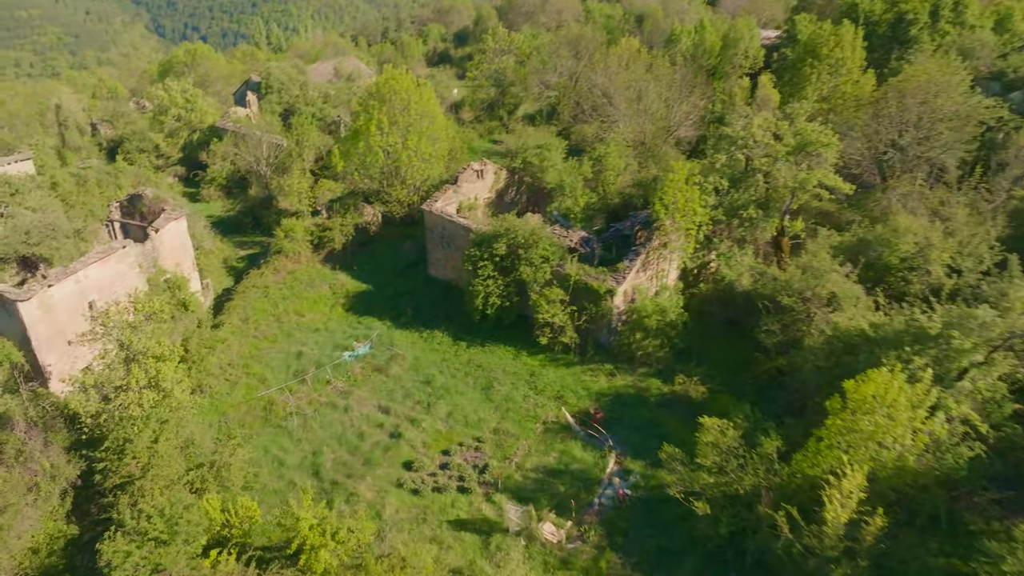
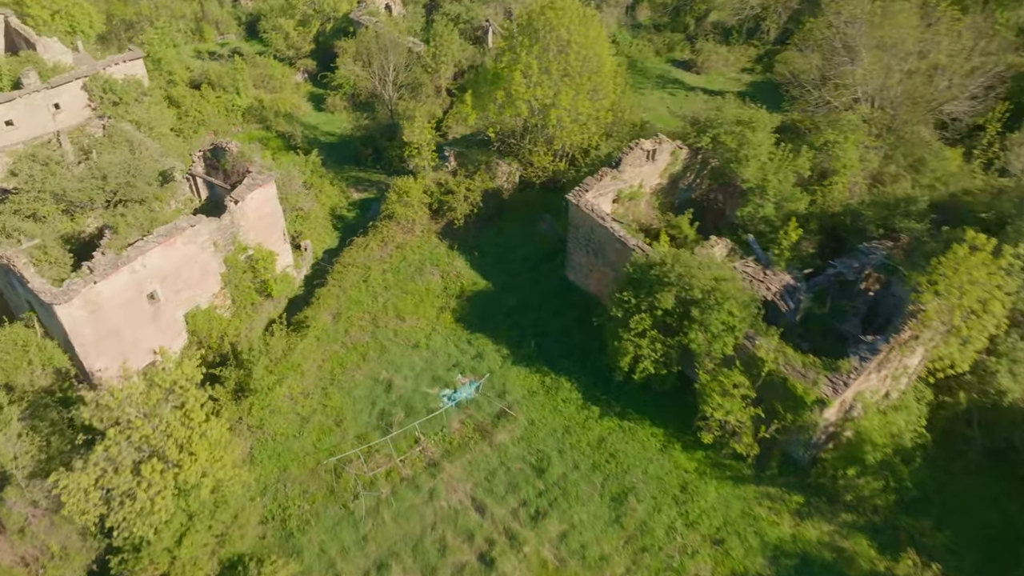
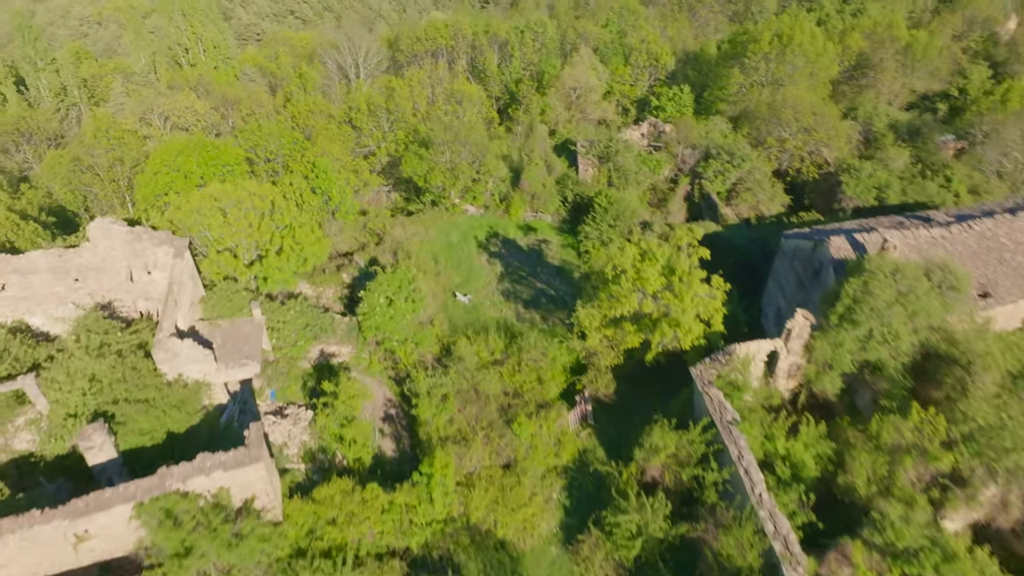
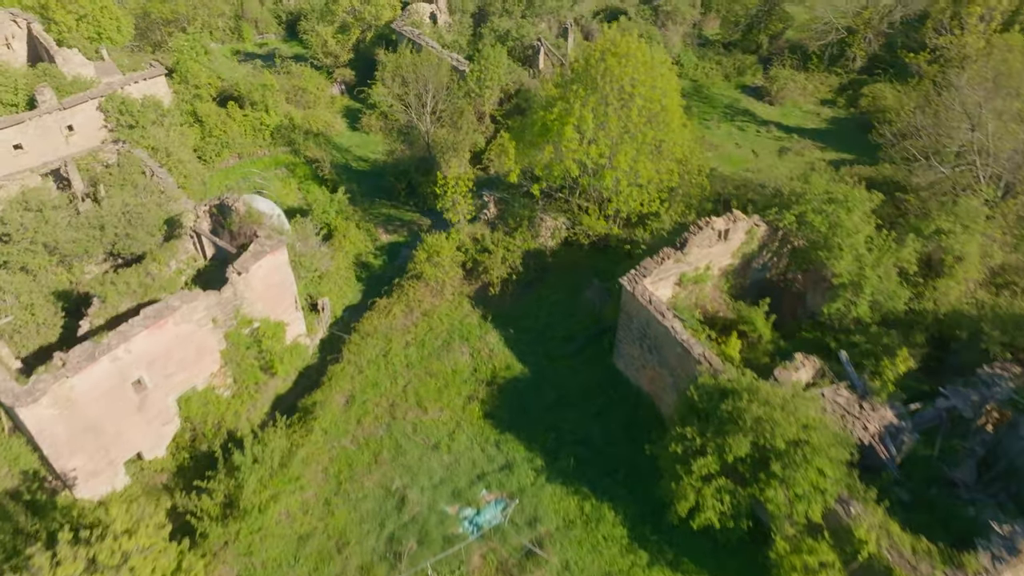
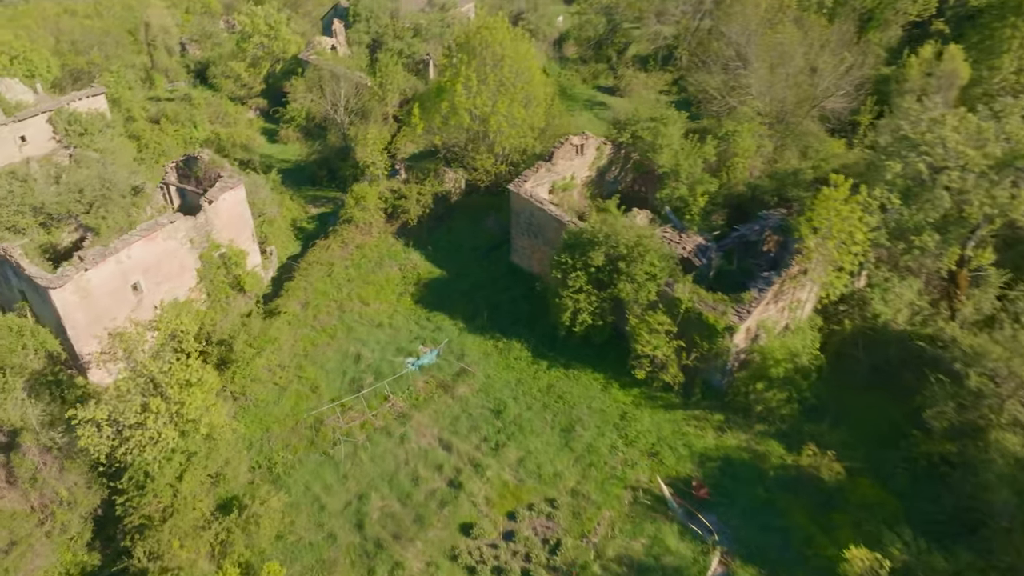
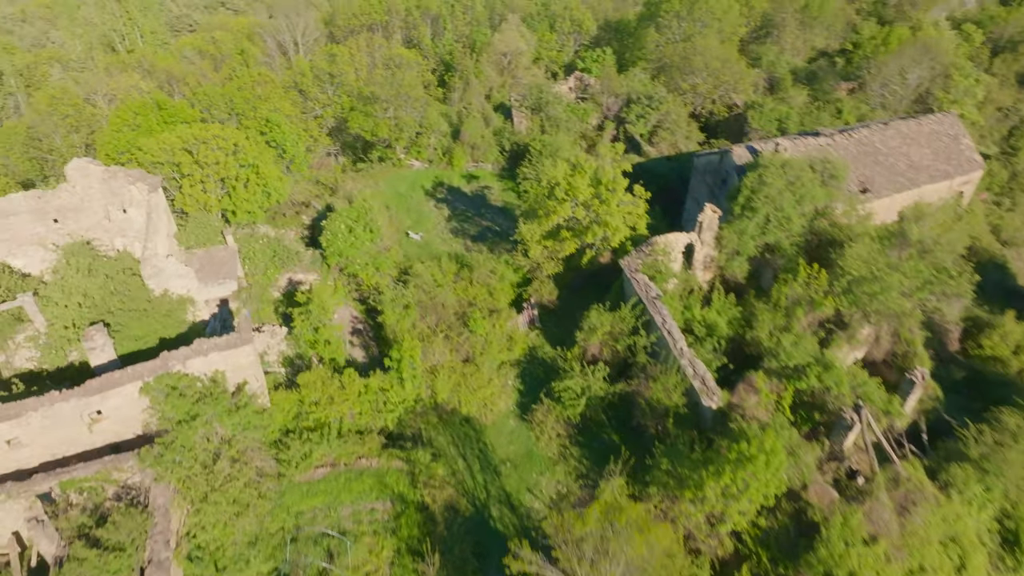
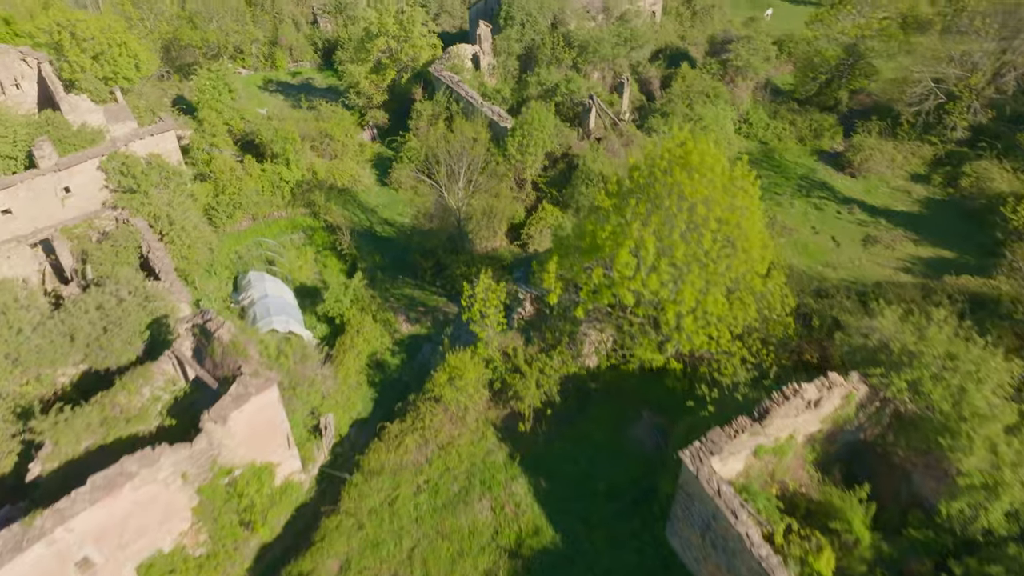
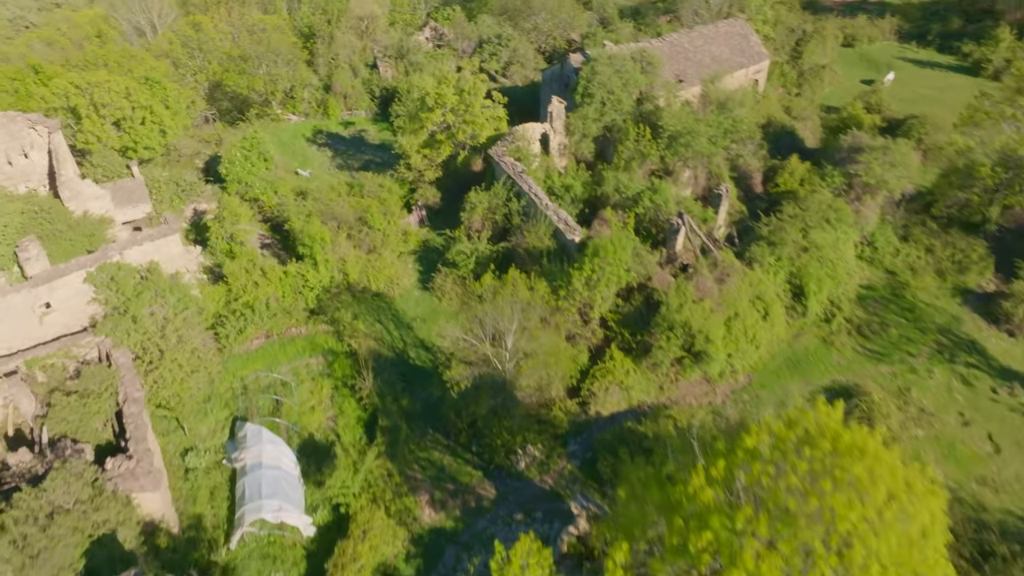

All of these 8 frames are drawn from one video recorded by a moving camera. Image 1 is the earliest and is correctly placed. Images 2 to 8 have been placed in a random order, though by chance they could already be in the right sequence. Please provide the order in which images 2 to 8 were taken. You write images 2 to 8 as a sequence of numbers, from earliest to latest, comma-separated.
5, 2, 4, 7, 8, 6, 3
